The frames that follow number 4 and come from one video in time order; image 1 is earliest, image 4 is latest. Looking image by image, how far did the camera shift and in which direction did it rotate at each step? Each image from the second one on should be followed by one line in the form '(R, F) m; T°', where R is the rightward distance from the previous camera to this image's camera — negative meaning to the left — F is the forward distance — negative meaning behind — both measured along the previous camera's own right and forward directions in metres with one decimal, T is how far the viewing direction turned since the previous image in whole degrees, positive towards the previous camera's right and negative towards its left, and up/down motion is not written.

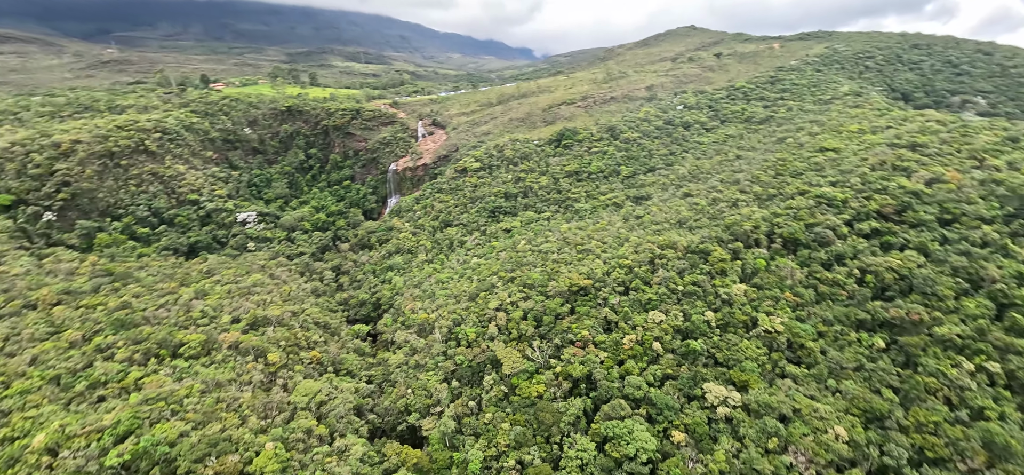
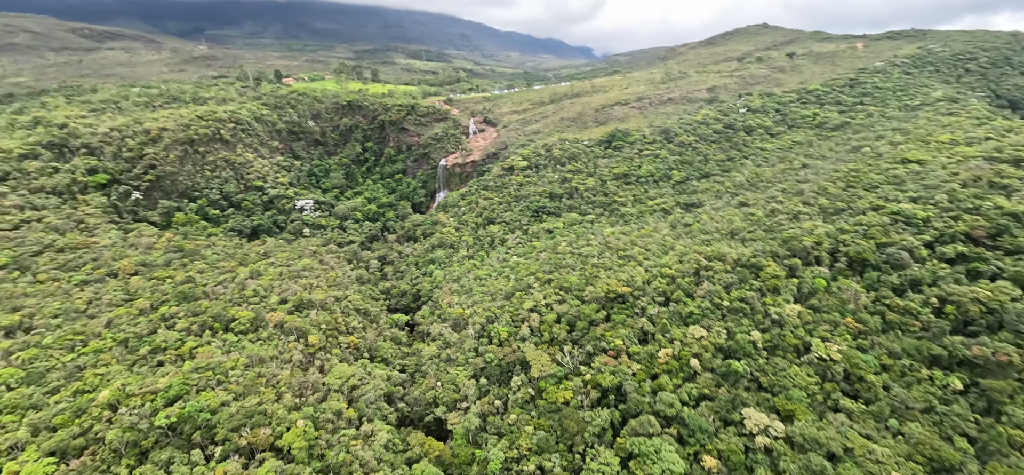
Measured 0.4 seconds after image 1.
(+1.0, +0.3) m; -7°
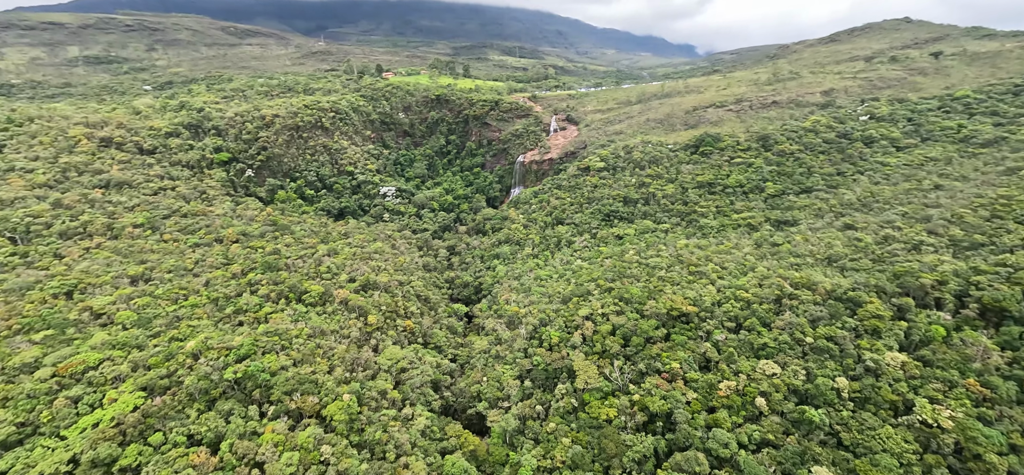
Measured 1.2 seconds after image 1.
(+1.7, +0.7) m; -11°
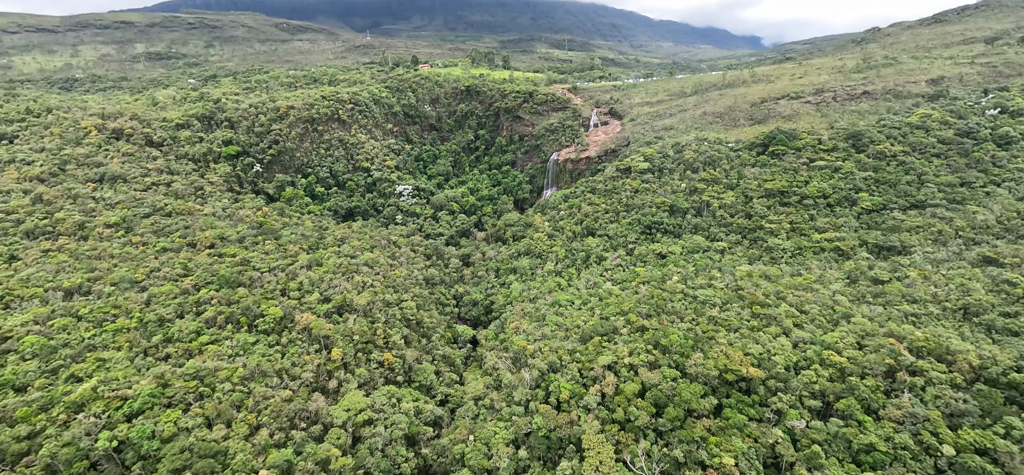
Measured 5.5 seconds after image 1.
(+2.7, +7.4) m; -6°
